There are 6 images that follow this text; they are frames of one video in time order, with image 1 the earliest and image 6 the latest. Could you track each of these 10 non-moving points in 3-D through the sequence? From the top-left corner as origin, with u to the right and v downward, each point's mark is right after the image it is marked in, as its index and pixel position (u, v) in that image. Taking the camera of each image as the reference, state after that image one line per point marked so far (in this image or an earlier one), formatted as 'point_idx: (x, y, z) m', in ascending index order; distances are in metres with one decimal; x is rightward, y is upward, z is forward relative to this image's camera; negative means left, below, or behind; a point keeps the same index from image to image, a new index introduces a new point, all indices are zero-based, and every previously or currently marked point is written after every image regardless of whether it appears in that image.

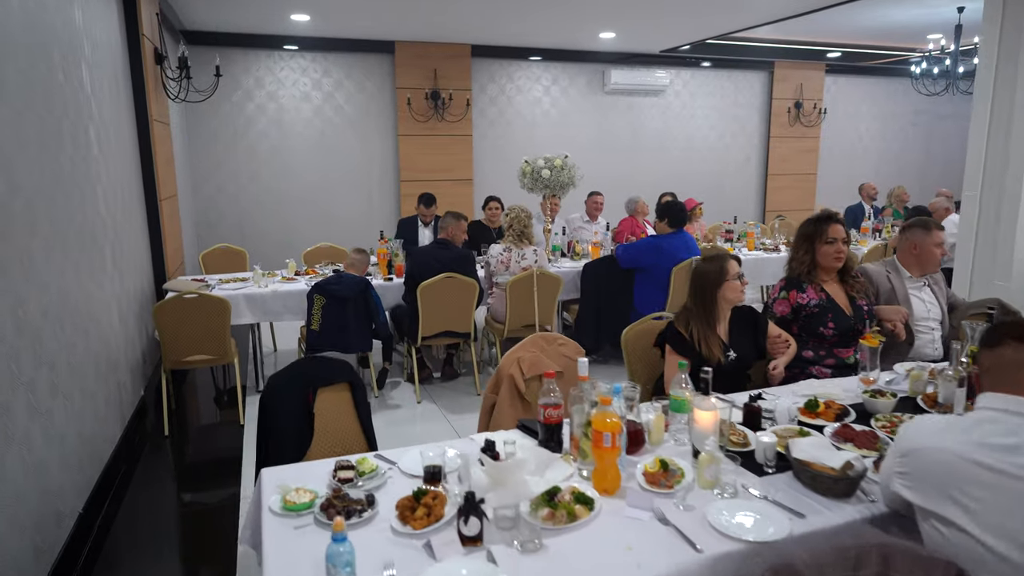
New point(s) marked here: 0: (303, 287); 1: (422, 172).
0: (-1.3, 0.0, +4.3) m
1: (-1.0, +1.3, +7.9) m
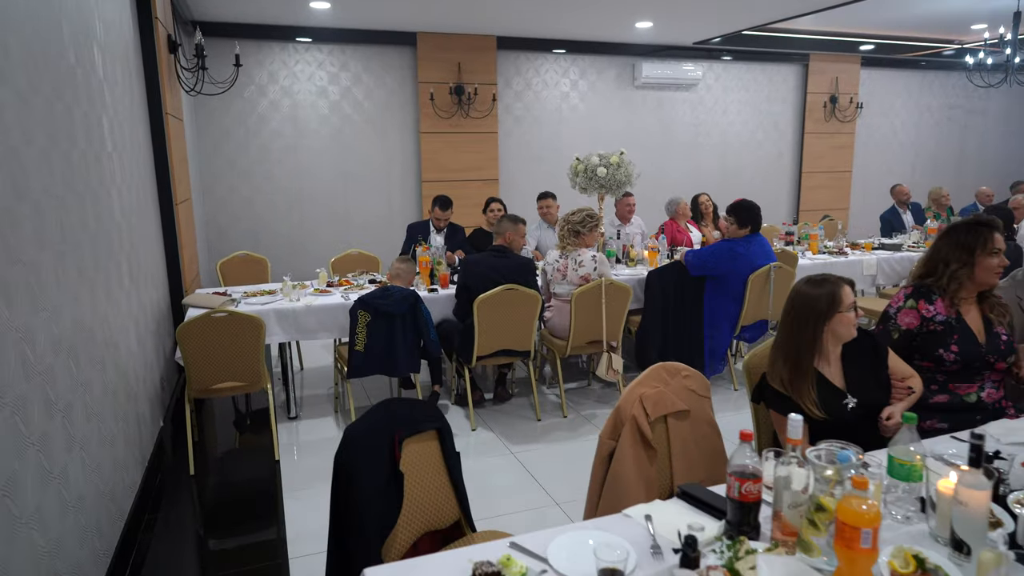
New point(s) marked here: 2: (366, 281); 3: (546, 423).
0: (-1.0, -0.1, +3.8) m
1: (-0.7, +1.2, +7.4) m
2: (-0.9, 0.0, +4.2) m
3: (+0.2, -0.7, +3.8) m
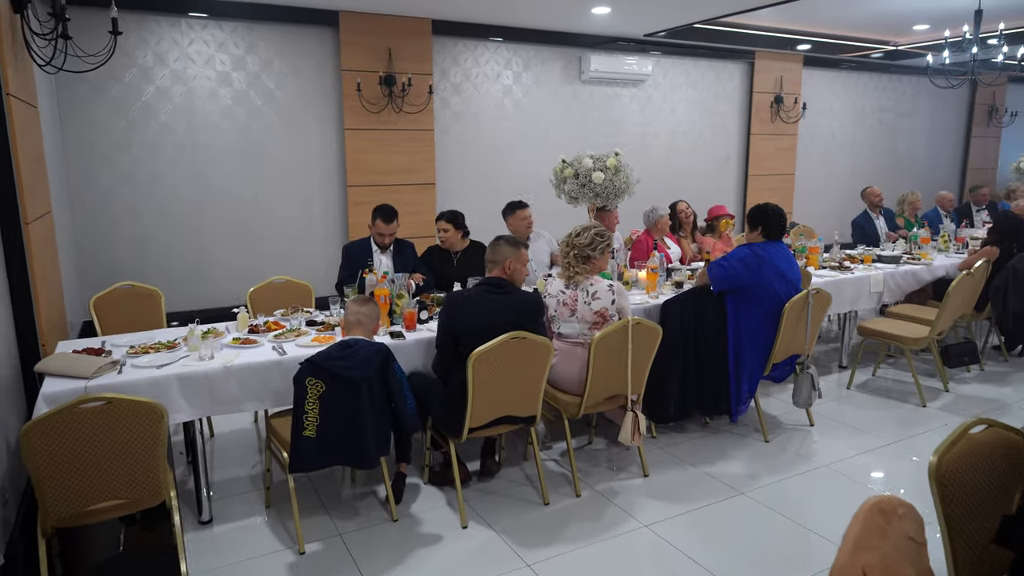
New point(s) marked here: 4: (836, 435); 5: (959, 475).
0: (-1.0, -0.3, +2.8) m
1: (-1.3, +1.0, +6.4) m
2: (-1.0, -0.2, +3.2) m
3: (+0.2, -0.9, +2.9) m
4: (+1.7, -0.8, +3.7) m
5: (+1.1, -0.4, +1.6) m
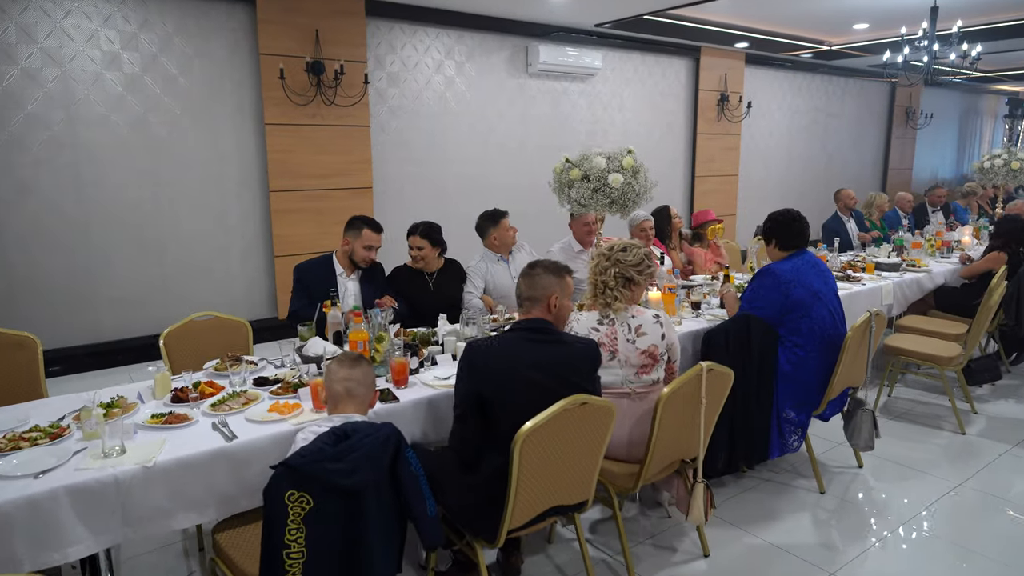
0: (-0.8, -0.4, +1.9) m
1: (-1.6, +0.9, +5.4) m
2: (-0.9, -0.3, +2.3) m
3: (+0.3, -1.0, +2.2) m
4: (+1.7, -0.9, +3.1) m
5: (+1.3, -0.5, +1.1) m
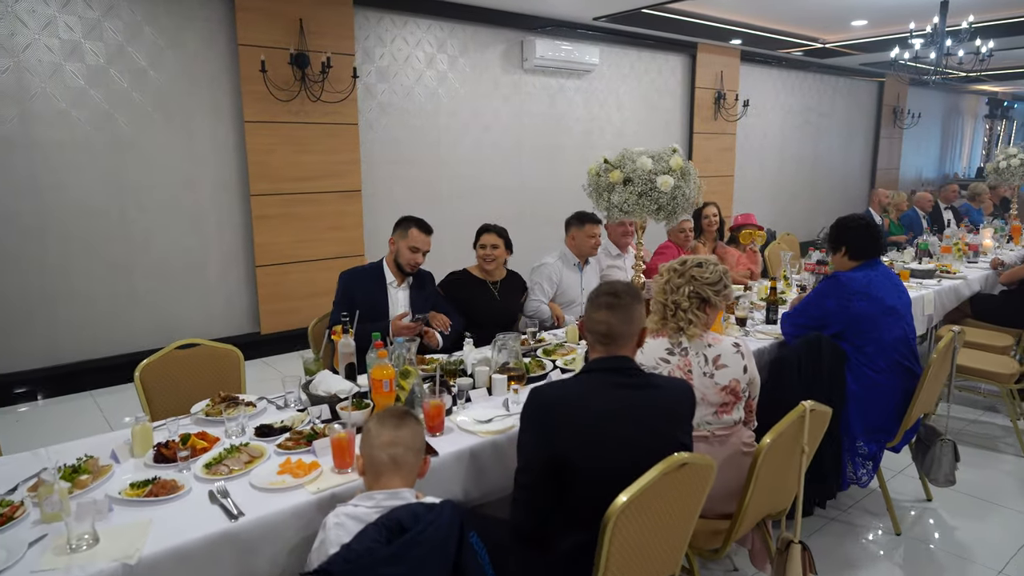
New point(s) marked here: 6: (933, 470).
0: (-0.6, -0.5, +1.5) m
1: (-1.6, +0.8, +5.0) m
2: (-0.7, -0.4, +1.9) m
3: (+0.5, -1.1, +1.8) m
4: (+1.9, -0.9, +2.8) m
5: (+1.6, -0.6, +0.7) m
6: (+1.6, -0.7, +2.6) m
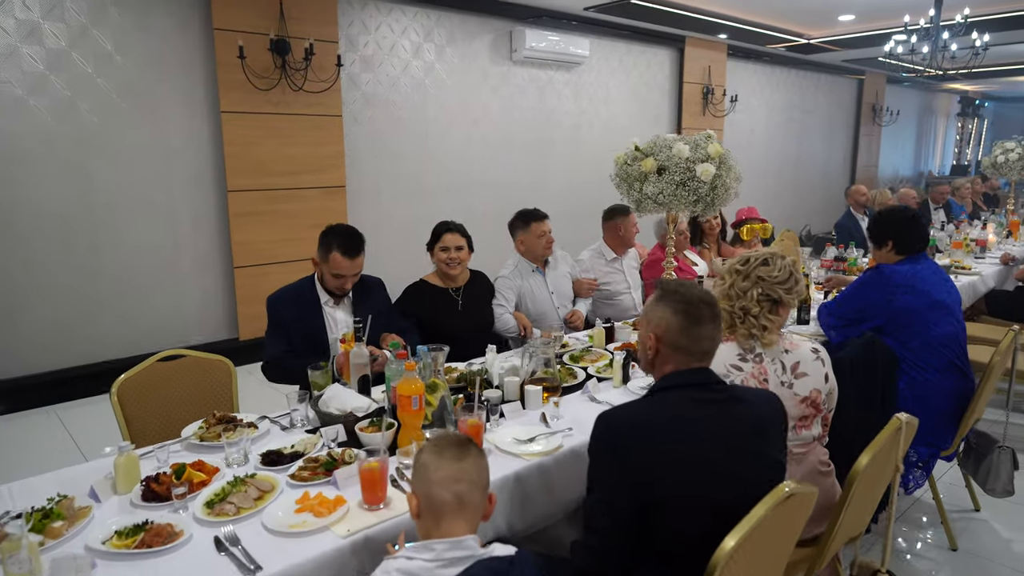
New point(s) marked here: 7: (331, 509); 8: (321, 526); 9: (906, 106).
0: (-0.5, -0.5, +1.2) m
1: (-1.6, +0.8, +4.6) m
2: (-0.6, -0.4, +1.6) m
3: (+0.6, -1.1, +1.6) m
4: (+1.9, -0.9, +2.7) m
5: (+1.7, -0.6, +0.5) m
6: (+1.7, -0.7, +2.5) m
7: (-0.4, -0.5, +1.4) m
8: (-0.4, -0.5, +1.4) m
9: (+7.4, +3.4, +13.0) m
